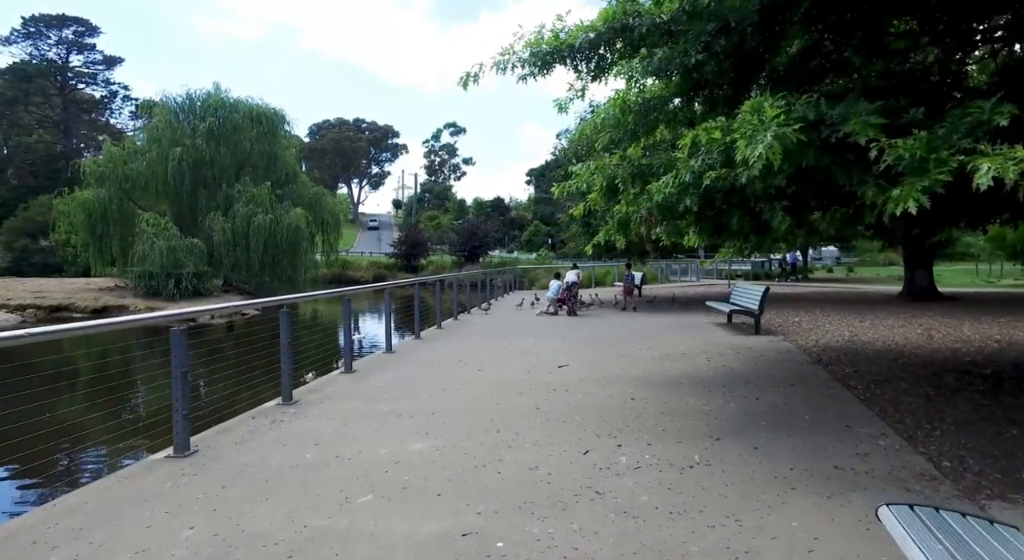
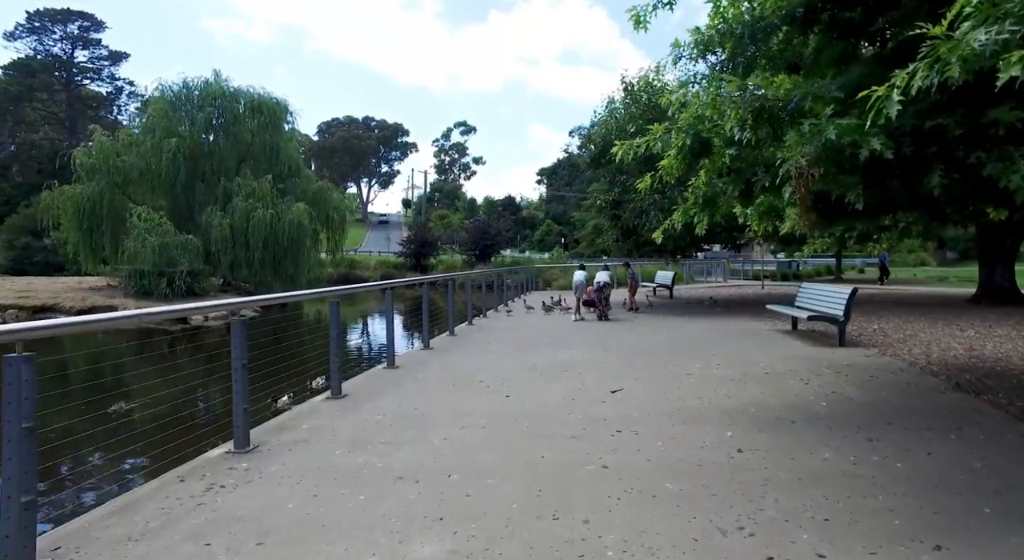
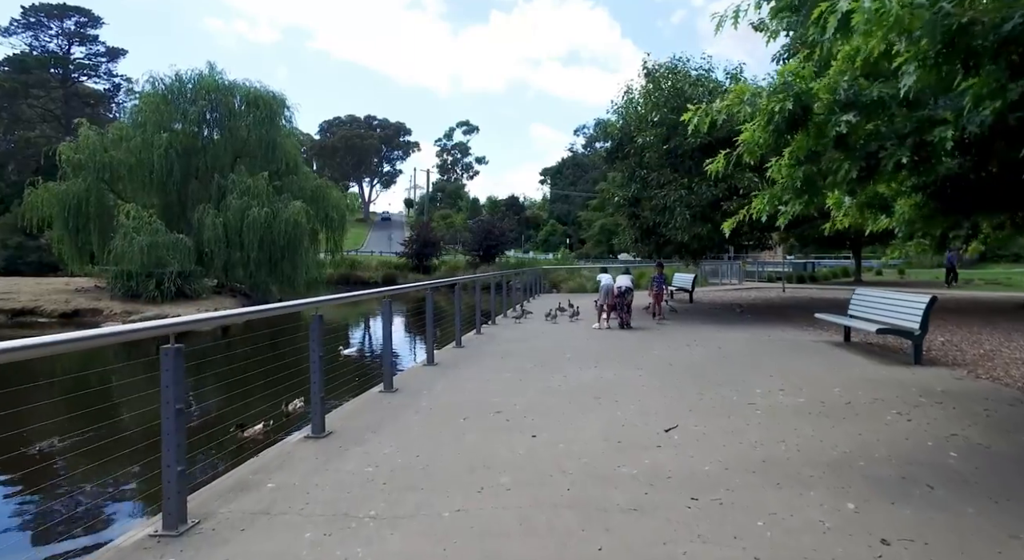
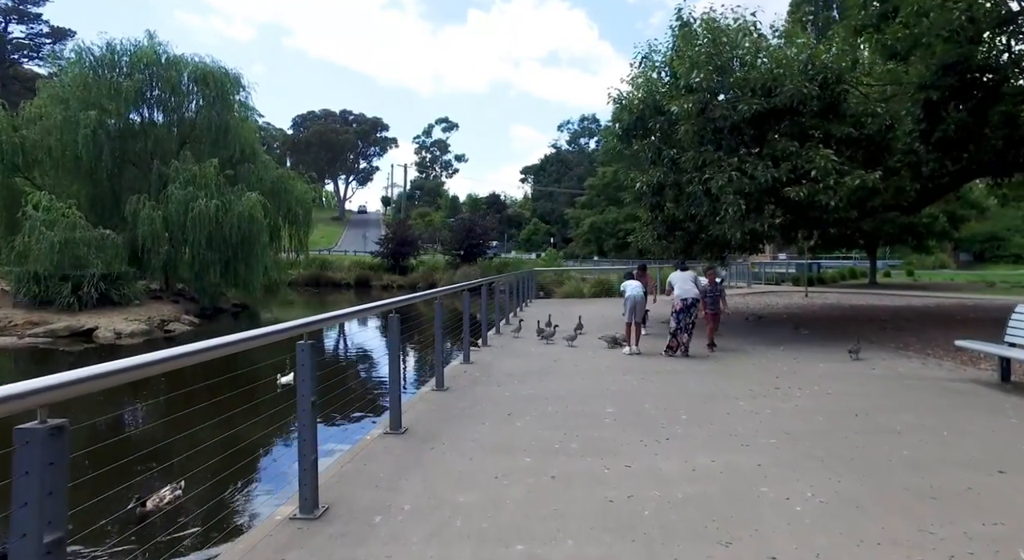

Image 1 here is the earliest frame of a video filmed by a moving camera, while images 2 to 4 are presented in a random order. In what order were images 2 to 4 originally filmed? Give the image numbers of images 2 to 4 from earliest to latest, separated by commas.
2, 3, 4
